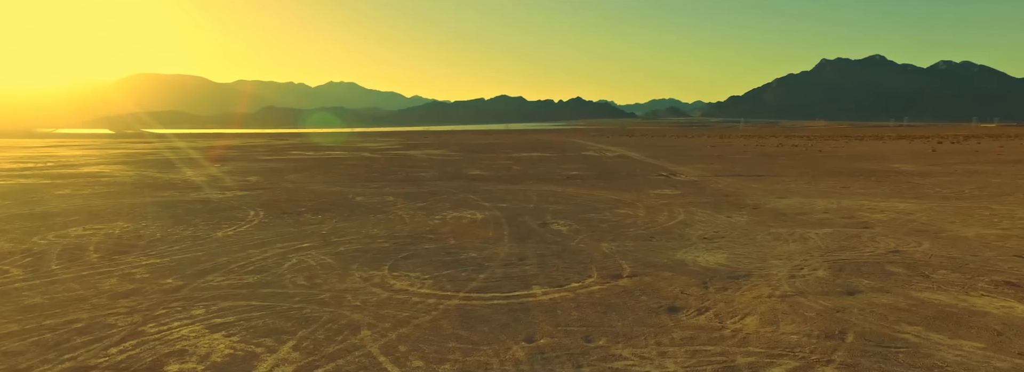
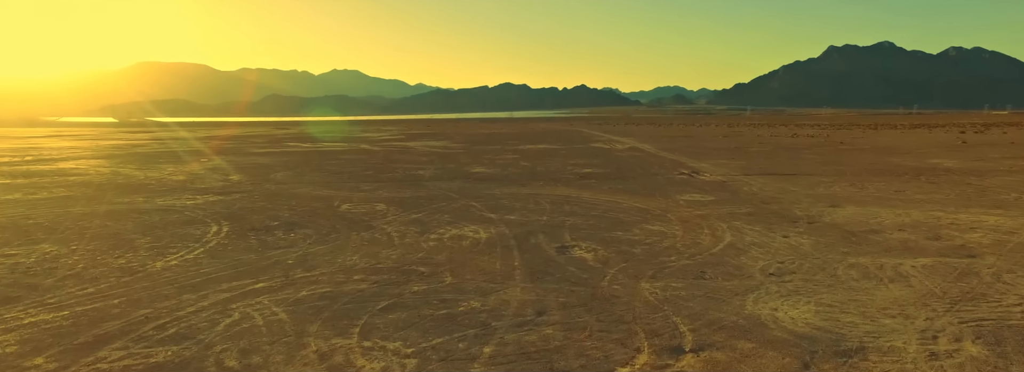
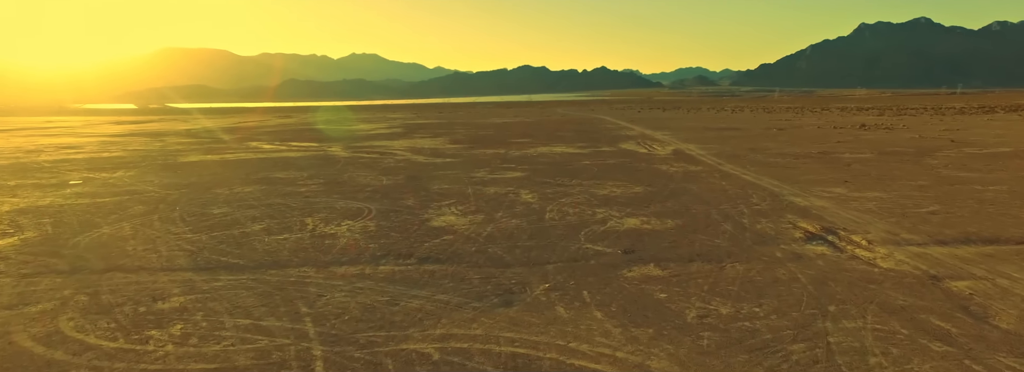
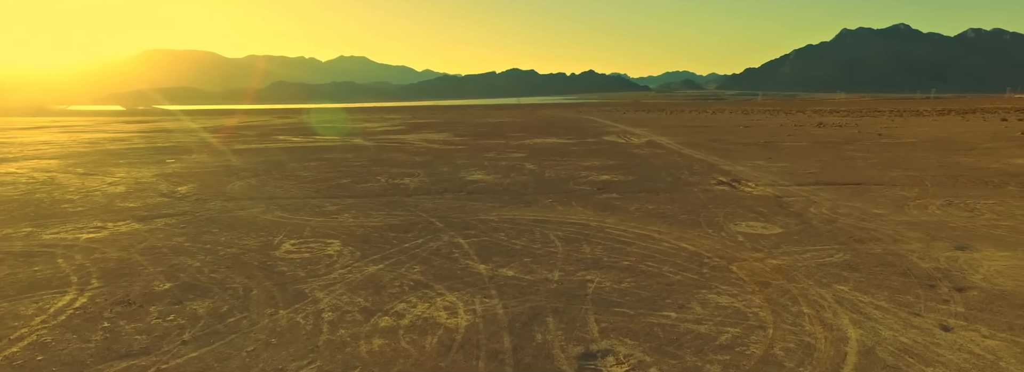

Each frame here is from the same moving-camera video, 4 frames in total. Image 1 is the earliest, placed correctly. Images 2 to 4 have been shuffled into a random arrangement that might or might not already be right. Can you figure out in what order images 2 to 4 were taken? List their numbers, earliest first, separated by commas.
2, 4, 3
